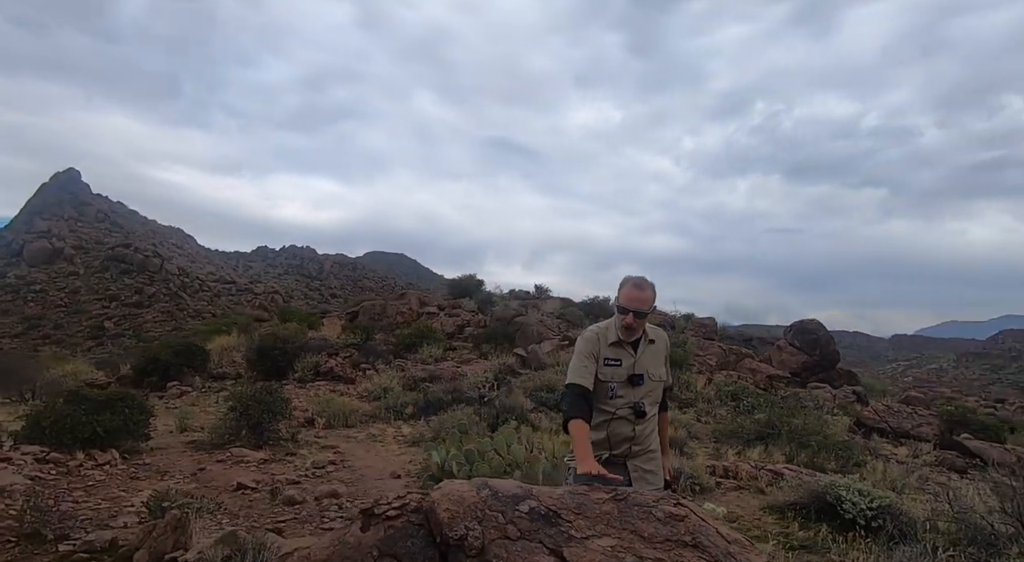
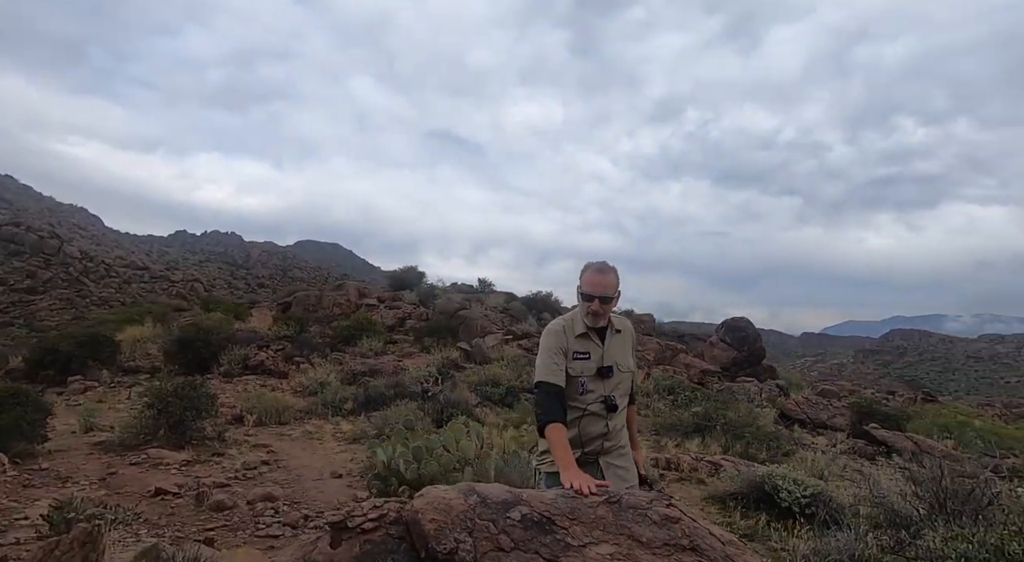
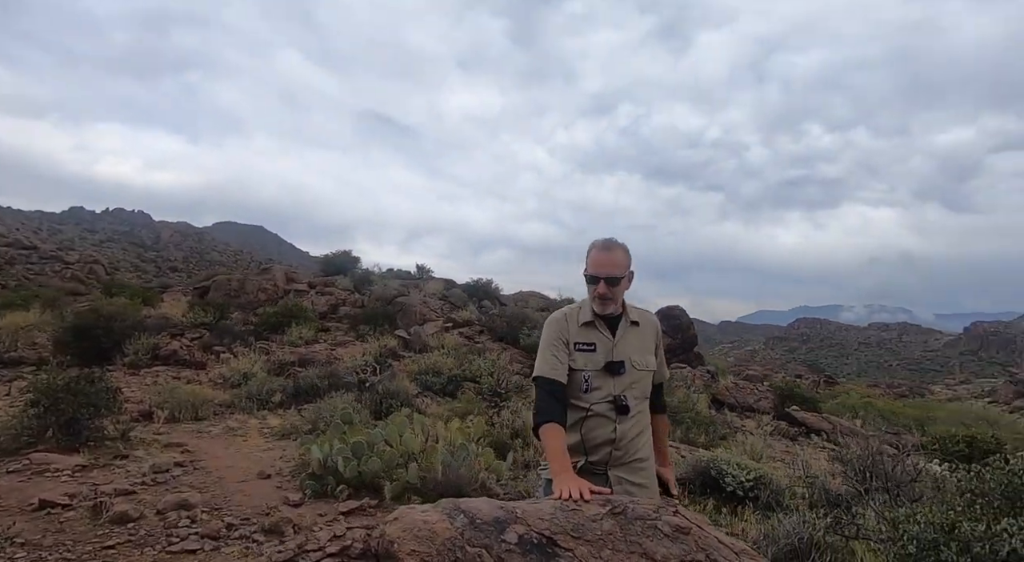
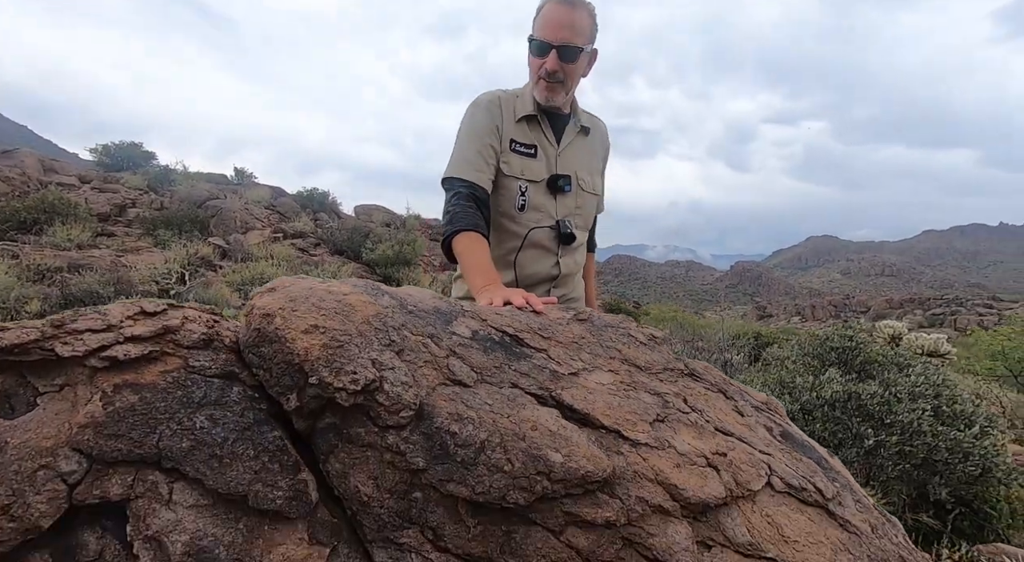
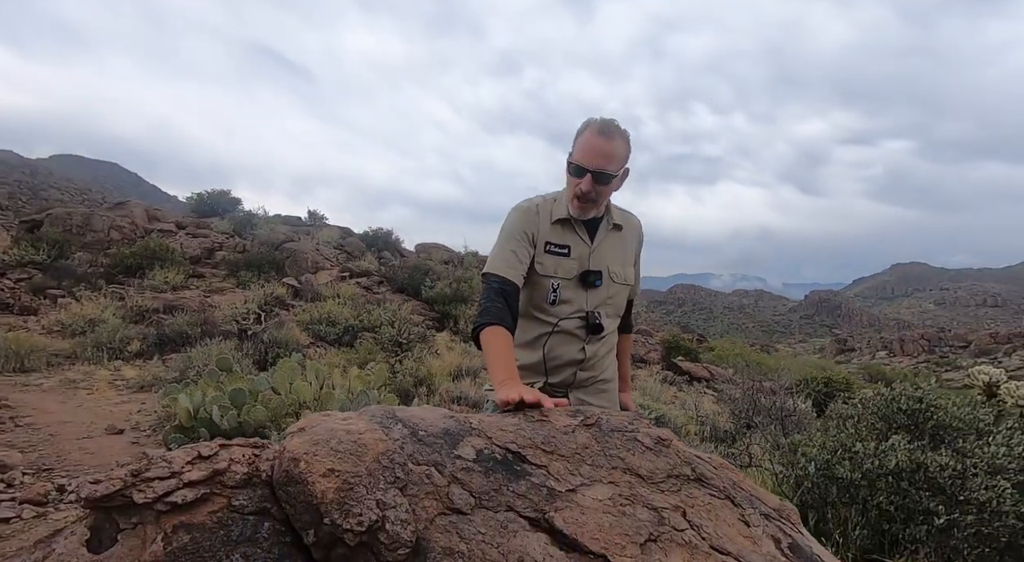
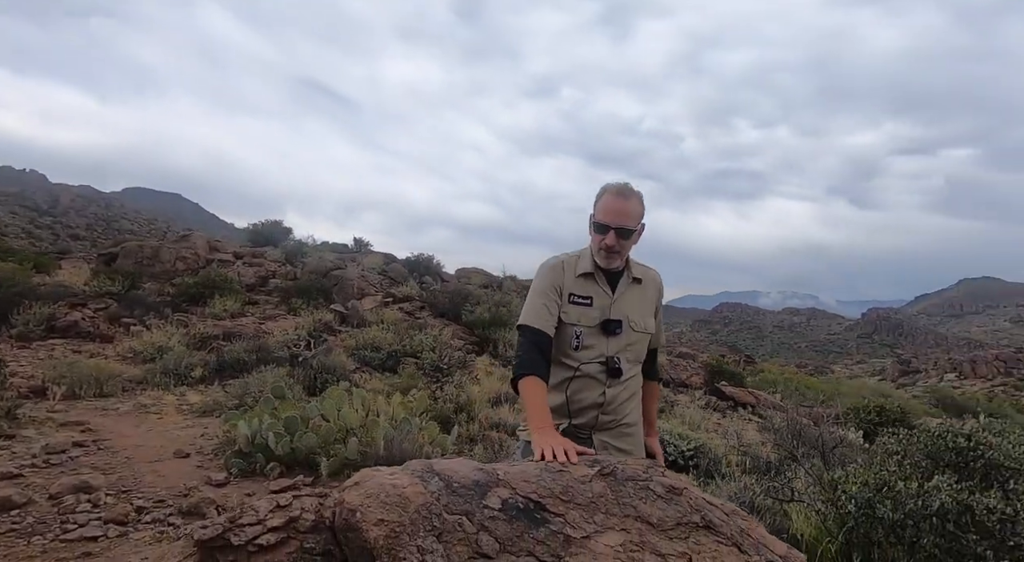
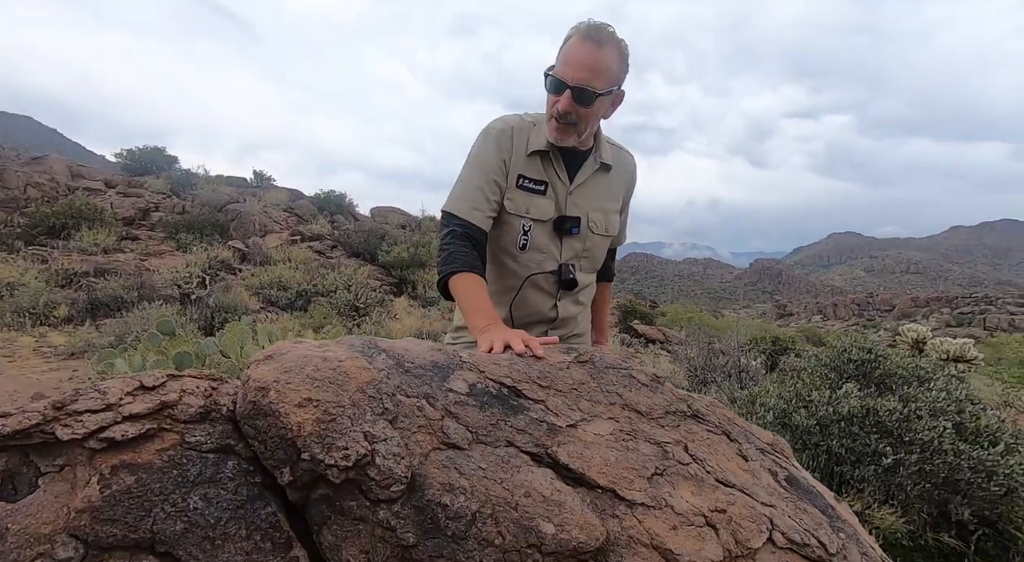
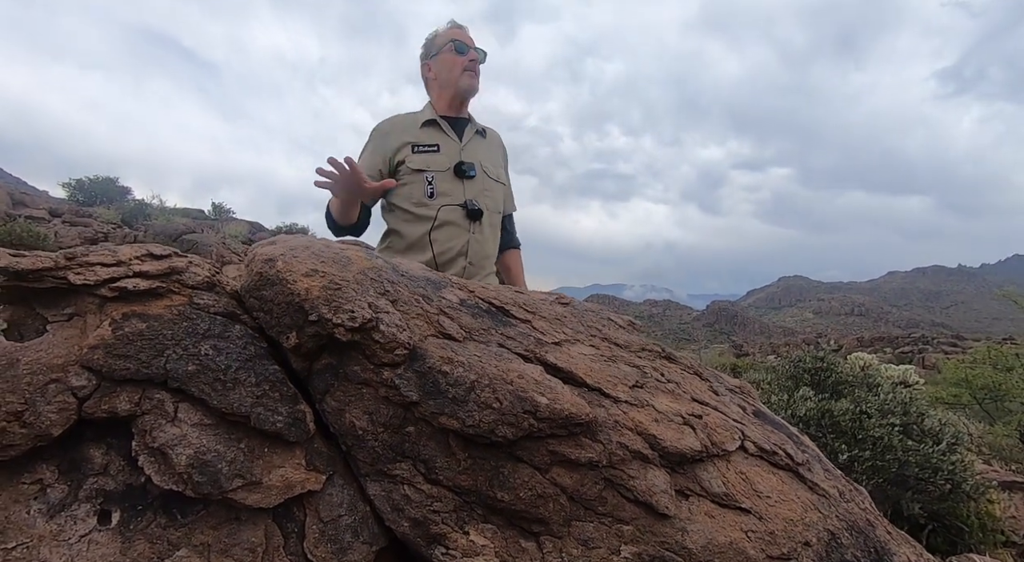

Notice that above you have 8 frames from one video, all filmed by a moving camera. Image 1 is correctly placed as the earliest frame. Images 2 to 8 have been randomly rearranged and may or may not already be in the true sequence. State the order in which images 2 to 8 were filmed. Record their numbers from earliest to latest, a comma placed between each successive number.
2, 3, 6, 5, 7, 4, 8
